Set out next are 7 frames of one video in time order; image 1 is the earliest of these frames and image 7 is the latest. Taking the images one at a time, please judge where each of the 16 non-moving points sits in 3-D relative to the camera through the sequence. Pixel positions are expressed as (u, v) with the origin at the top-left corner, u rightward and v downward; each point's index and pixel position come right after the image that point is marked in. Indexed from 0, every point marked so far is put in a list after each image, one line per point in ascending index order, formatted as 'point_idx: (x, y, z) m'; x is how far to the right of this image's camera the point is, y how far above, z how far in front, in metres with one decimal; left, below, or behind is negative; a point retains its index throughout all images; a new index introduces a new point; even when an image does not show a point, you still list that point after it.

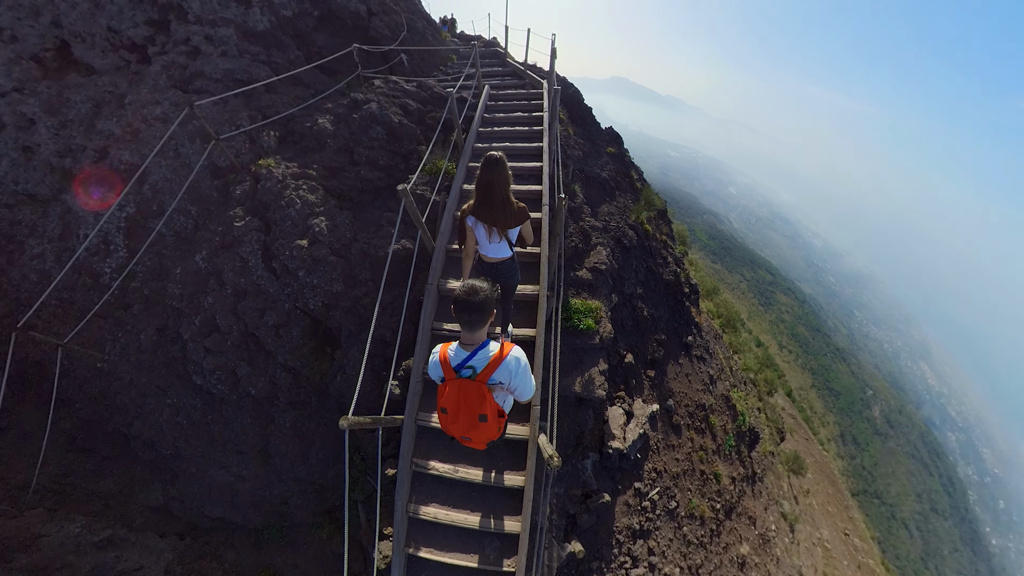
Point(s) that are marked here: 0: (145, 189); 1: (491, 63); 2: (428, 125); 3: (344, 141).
0: (-15.3, +4.1, +6.4) m
1: (-1.4, +18.8, +13.4) m
2: (-4.3, +8.1, +7.5) m
3: (-7.3, +6.0, +6.4) m
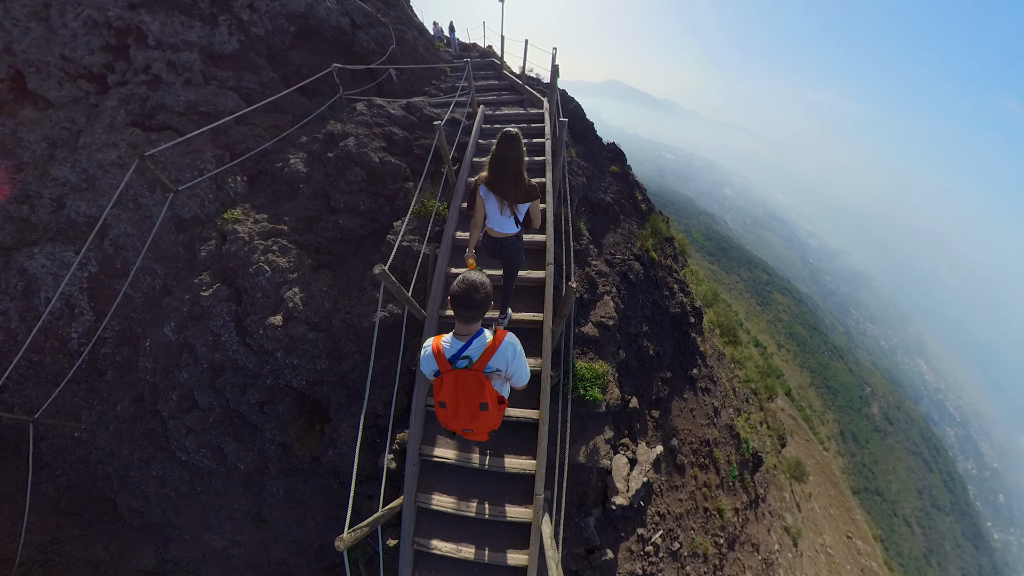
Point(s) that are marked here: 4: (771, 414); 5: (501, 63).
0: (-15.4, +1.6, +5.9) m
1: (-1.6, +16.7, +12.5) m
2: (-4.4, +5.8, +6.8) m
3: (-7.4, +3.6, +5.8) m
4: (+28.7, -14.6, +16.9) m
5: (-0.6, +18.4, +13.2) m
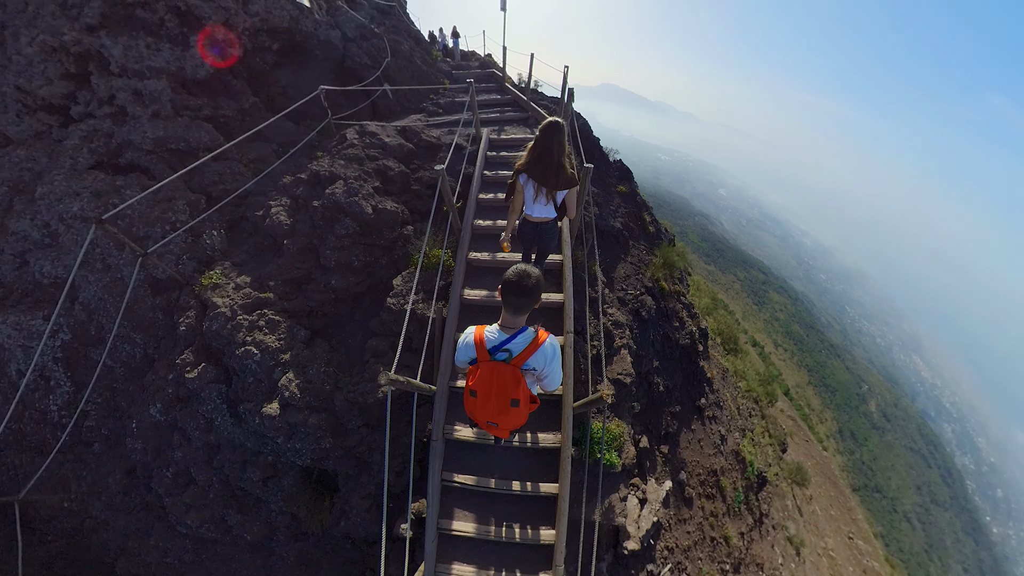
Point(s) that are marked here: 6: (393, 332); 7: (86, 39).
0: (-14.8, -0.7, +5.3) m
1: (-1.4, +14.8, +11.7) m
2: (-3.9, +3.7, +6.2) m
3: (-6.9, +1.4, +5.2) m
4: (+29.5, -15.9, +16.8) m
5: (-0.4, +16.5, +12.3) m
6: (-4.2, -1.9, +5.5) m
7: (-17.0, +9.9, +6.2) m
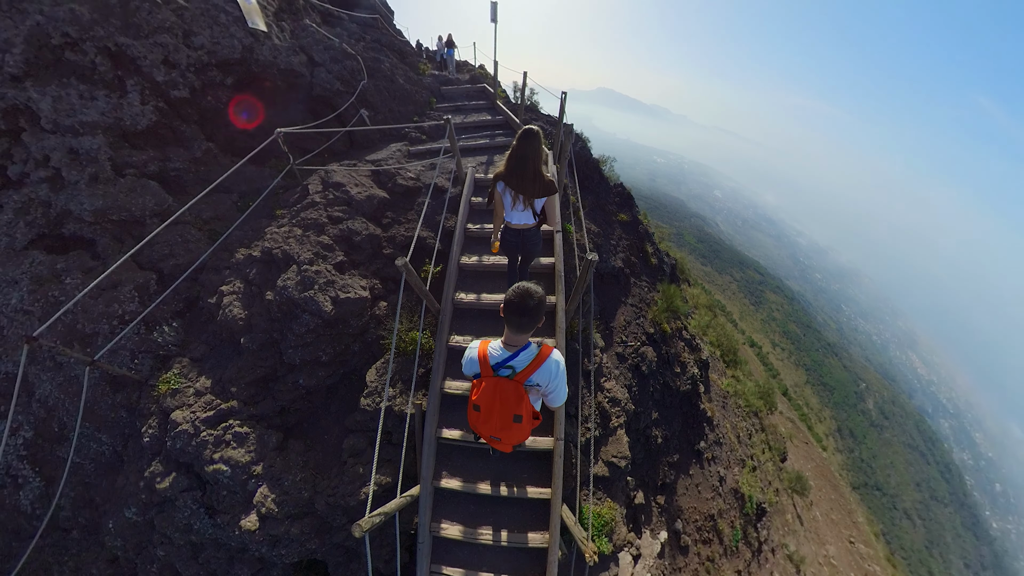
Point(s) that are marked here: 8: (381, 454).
0: (-15.2, -3.8, +4.9) m
1: (-2.2, +12.4, +10.6) m
2: (-4.4, +1.1, +5.6) m
3: (-7.3, -1.3, +4.7) m
4: (+29.6, -17.2, +16.6) m
5: (-1.2, +14.1, +11.2) m
6: (-4.5, -4.5, +5.0) m
7: (-17.7, +6.9, +5.4) m
8: (-4.2, -5.4, +5.1) m
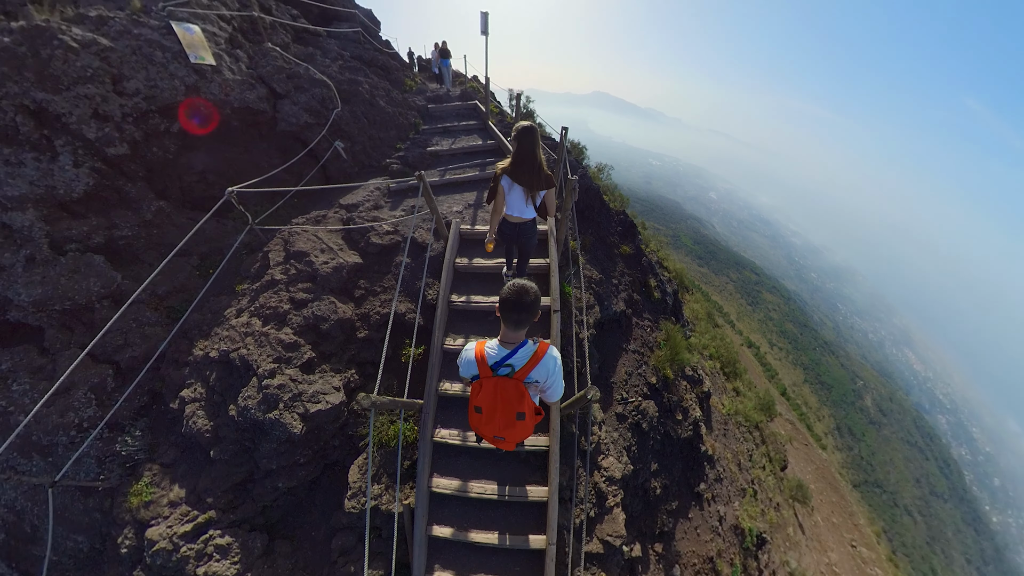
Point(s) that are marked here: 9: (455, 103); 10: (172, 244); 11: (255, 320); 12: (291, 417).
0: (-15.3, -6.7, +4.6) m
1: (-2.8, +10.0, +9.6) m
2: (-4.7, -1.5, +5.0) m
3: (-7.6, -4.1, +4.3) m
4: (+30.0, -18.3, +16.4) m
5: (-1.9, +11.8, +10.1) m
6: (-4.7, -7.2, +4.7) m
7: (-18.2, +3.8, +4.7) m
8: (-4.3, -8.0, +4.7) m
9: (-4.3, +12.6, +10.4) m
10: (-12.9, +1.7, +5.8) m
11: (-7.6, -0.8, +4.7) m
12: (-5.8, -2.8, +4.0) m
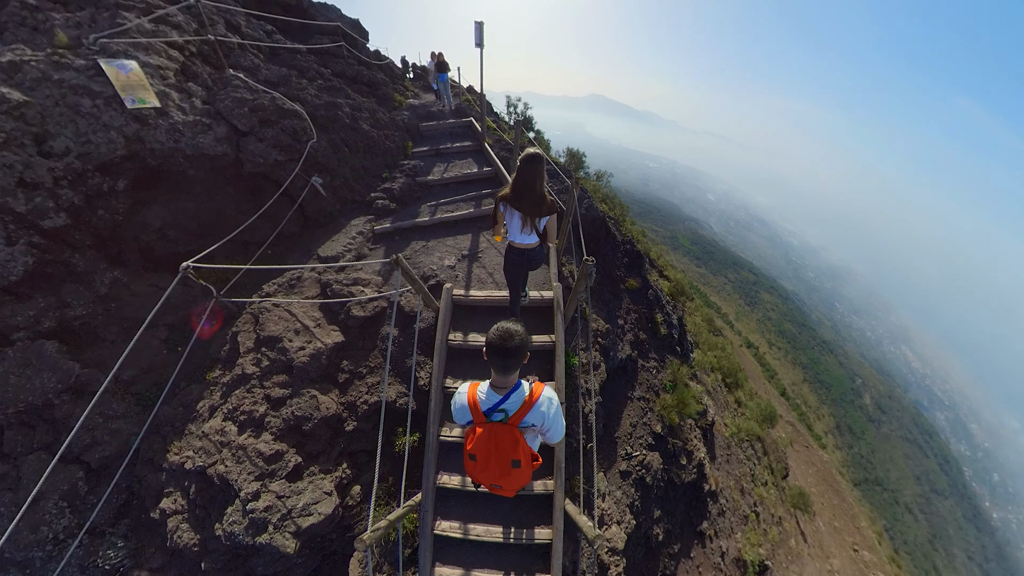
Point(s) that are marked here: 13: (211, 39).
0: (-15.0, -9.6, +4.4) m
1: (-3.2, +7.8, +8.7) m
2: (-4.6, -4.0, +4.6) m
3: (-7.4, -6.6, +3.9) m
4: (+30.6, -18.9, +16.6) m
5: (-2.3, +9.7, +9.2) m
6: (-4.3, -9.6, +4.5) m
7: (-18.3, +0.9, +4.1) m
8: (-4.0, -10.4, +4.6) m
9: (-4.7, +10.4, +9.4) m
10: (-12.9, -1.0, +5.2) m
11: (-7.6, -3.4, +4.2) m
12: (-5.6, -5.3, +3.6) m
13: (-13.0, +10.5, +6.5) m
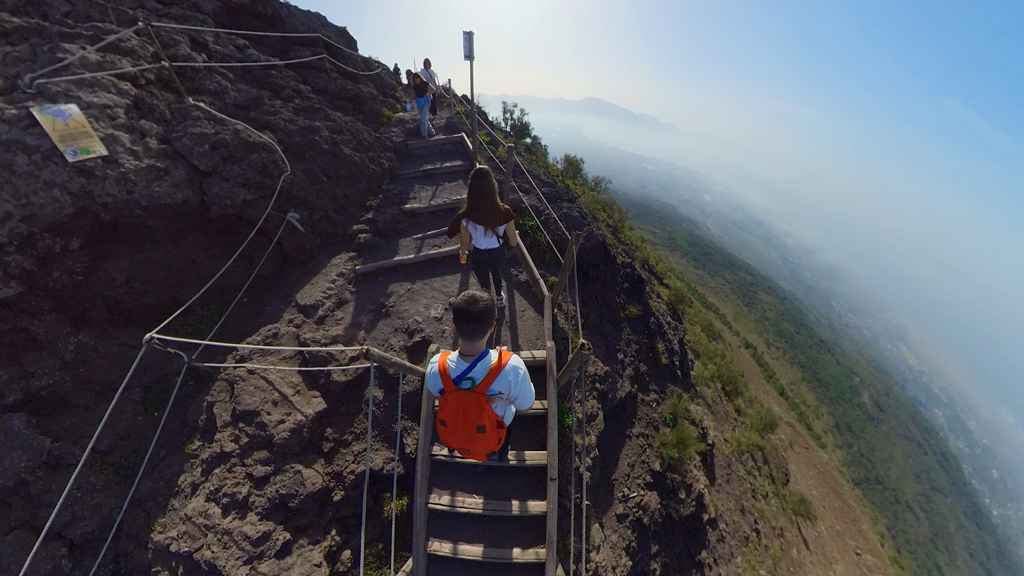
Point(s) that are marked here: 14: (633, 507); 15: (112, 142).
0: (-15.2, -11.7, +4.5) m
1: (-3.7, +6.1, +8.1) m
2: (-4.9, -5.8, +4.4) m
3: (-7.6, -8.6, +3.8) m
4: (+30.8, -19.5, +16.6) m
5: (-2.9, +8.0, +8.5) m
6: (-4.5, -11.5, +4.5) m
7: (-18.7, -1.3, +3.9) m
8: (-4.1, -12.2, +4.6) m
9: (-5.3, +8.7, +8.7) m
10: (-13.2, -3.1, +5.0) m
11: (-7.9, -5.3, +4.0) m
12: (-5.9, -7.2, +3.5) m
13: (-13.6, +8.5, +5.9) m
14: (+5.4, -8.7, +6.2) m
15: (-12.8, +4.7, +4.9) m
